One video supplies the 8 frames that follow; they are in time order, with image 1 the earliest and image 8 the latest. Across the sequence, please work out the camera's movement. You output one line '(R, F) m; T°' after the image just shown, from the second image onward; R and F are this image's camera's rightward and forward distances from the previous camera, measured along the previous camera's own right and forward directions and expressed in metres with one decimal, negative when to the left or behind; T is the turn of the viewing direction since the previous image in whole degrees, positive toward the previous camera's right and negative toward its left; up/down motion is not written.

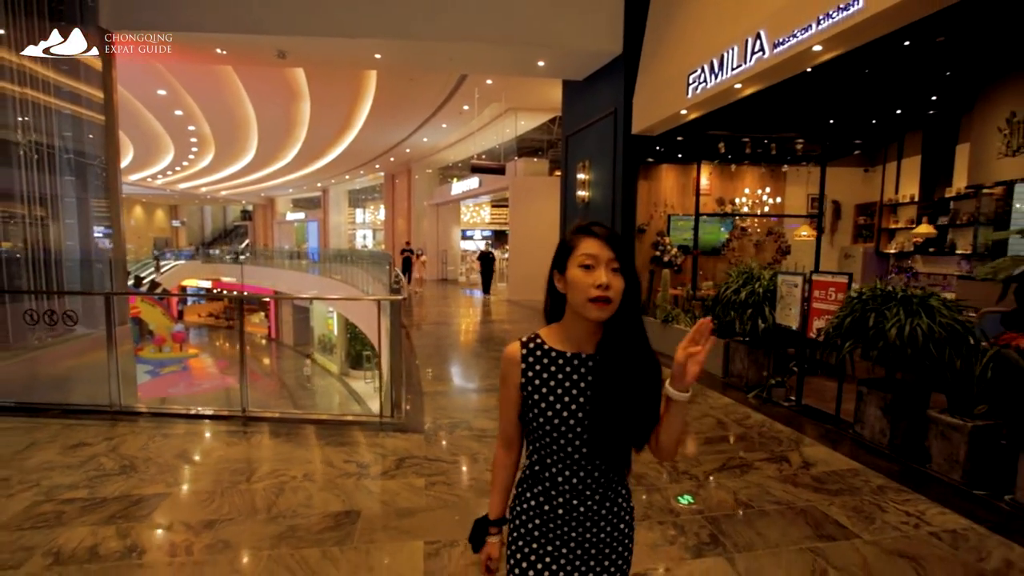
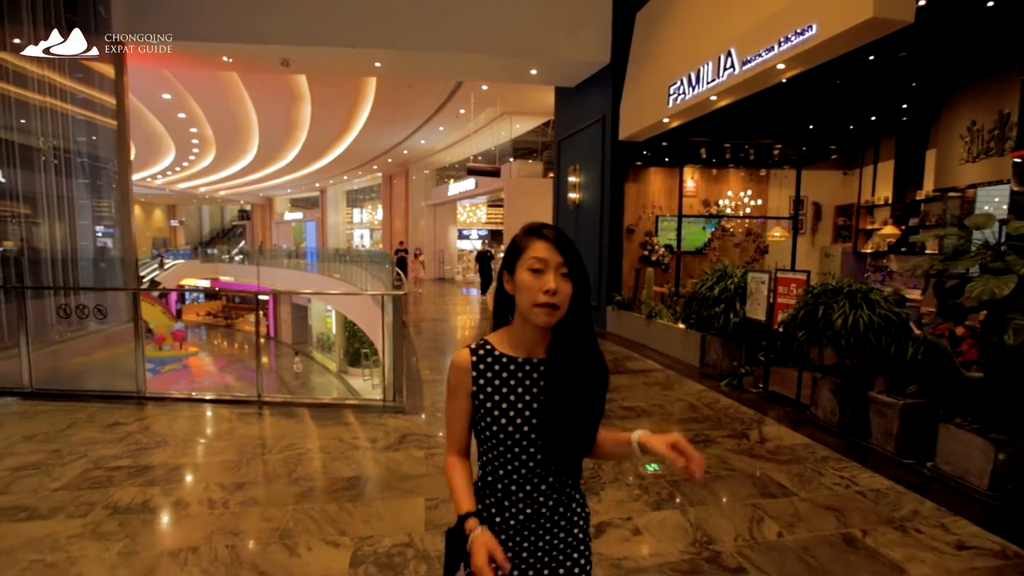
(0.0, -0.4) m; 0°
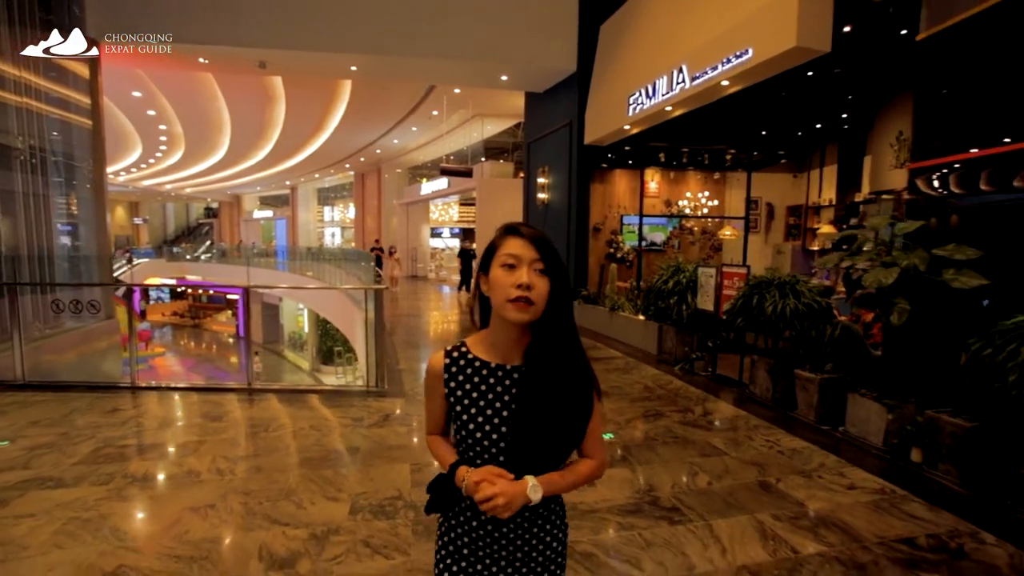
(0.0, -0.4) m; +3°
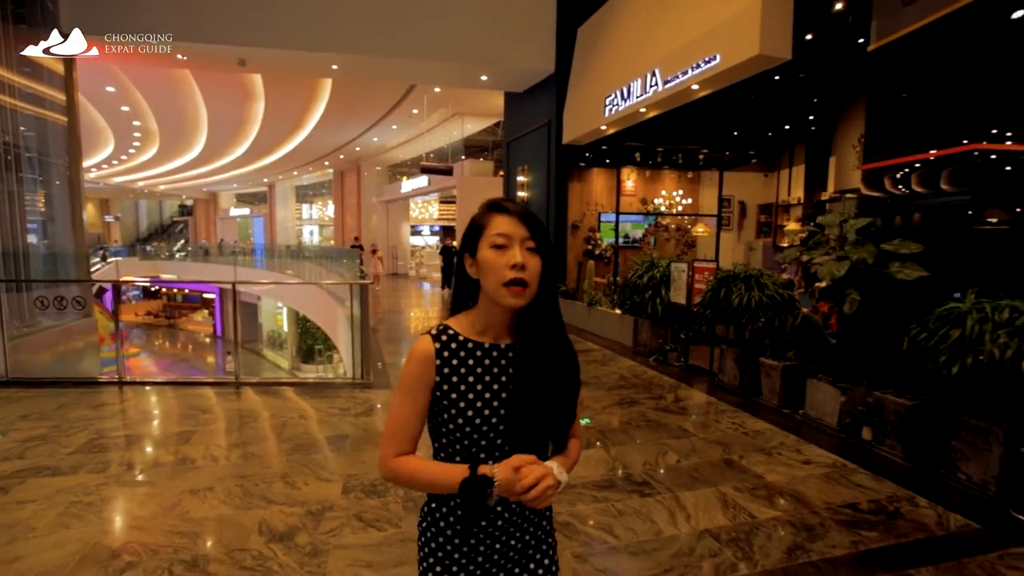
(0.0, -0.2) m; +2°
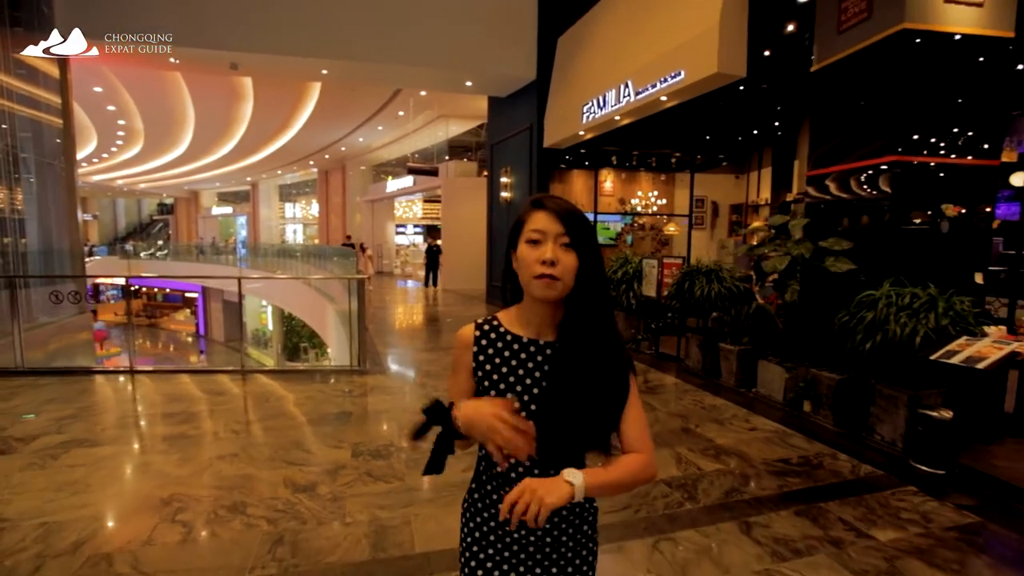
(0.0, -0.4) m; +2°
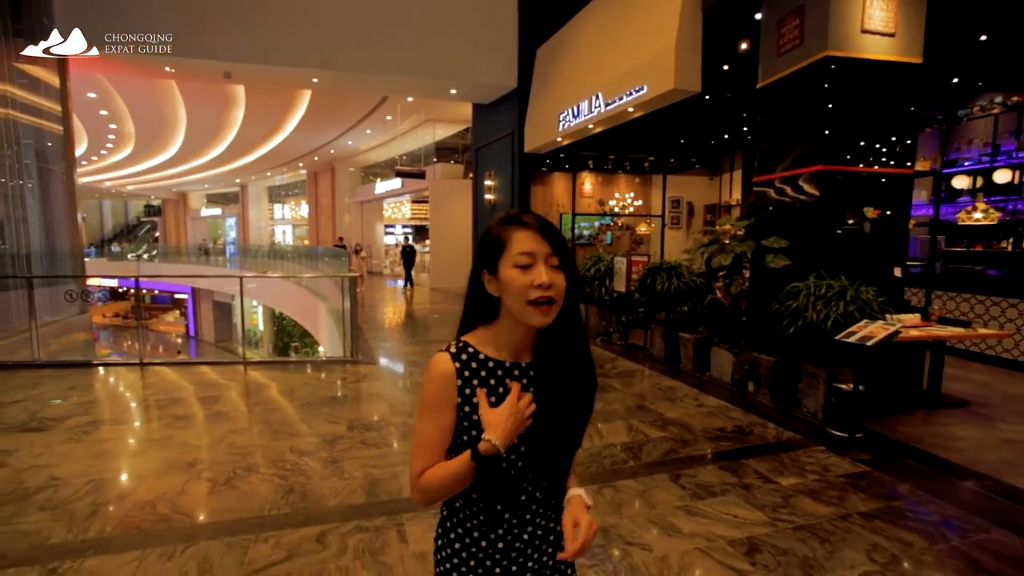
(+0.1, -0.5) m; +1°
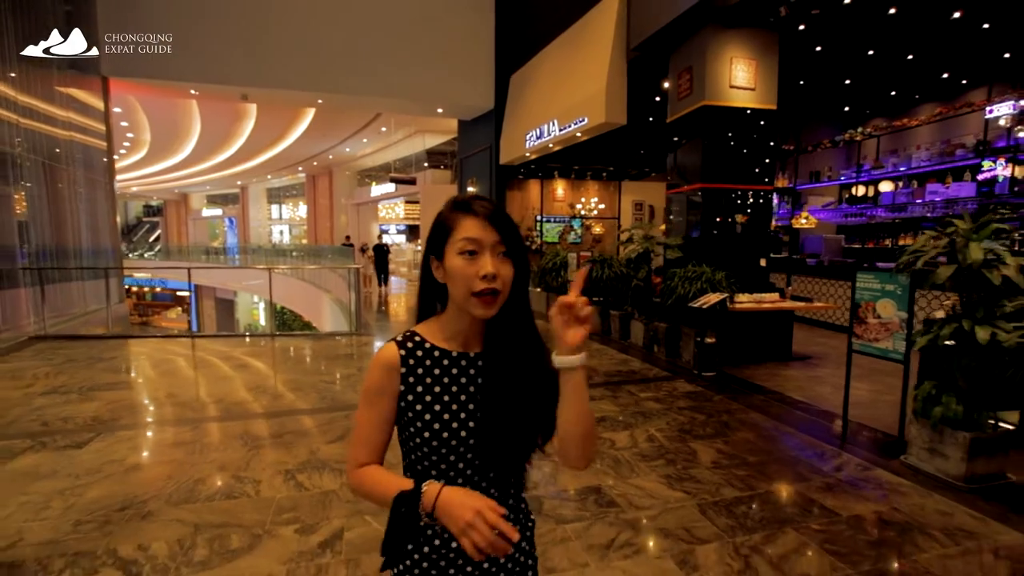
(+0.3, -1.5) m; +1°
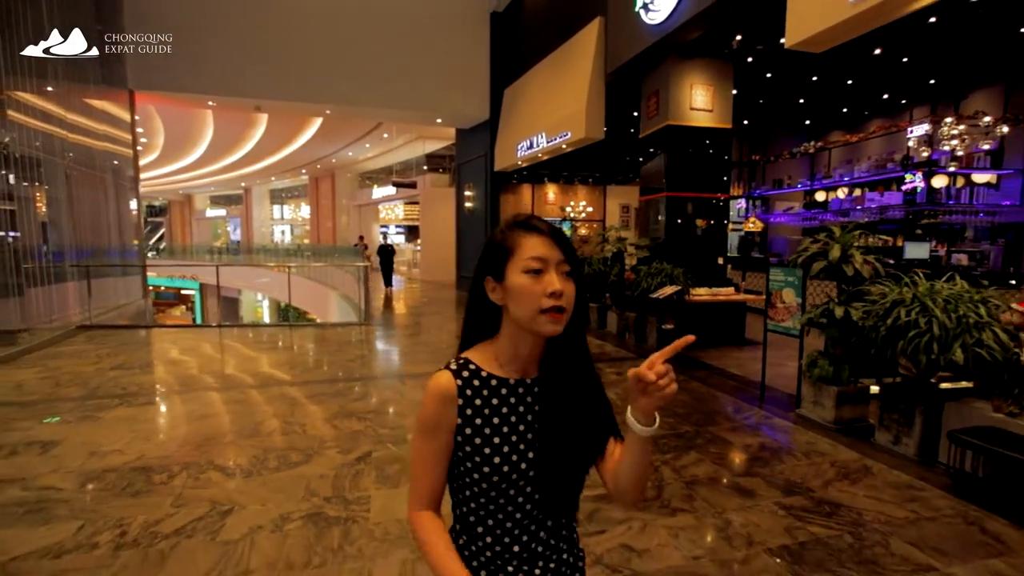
(+0.1, -0.9) m; 0°
